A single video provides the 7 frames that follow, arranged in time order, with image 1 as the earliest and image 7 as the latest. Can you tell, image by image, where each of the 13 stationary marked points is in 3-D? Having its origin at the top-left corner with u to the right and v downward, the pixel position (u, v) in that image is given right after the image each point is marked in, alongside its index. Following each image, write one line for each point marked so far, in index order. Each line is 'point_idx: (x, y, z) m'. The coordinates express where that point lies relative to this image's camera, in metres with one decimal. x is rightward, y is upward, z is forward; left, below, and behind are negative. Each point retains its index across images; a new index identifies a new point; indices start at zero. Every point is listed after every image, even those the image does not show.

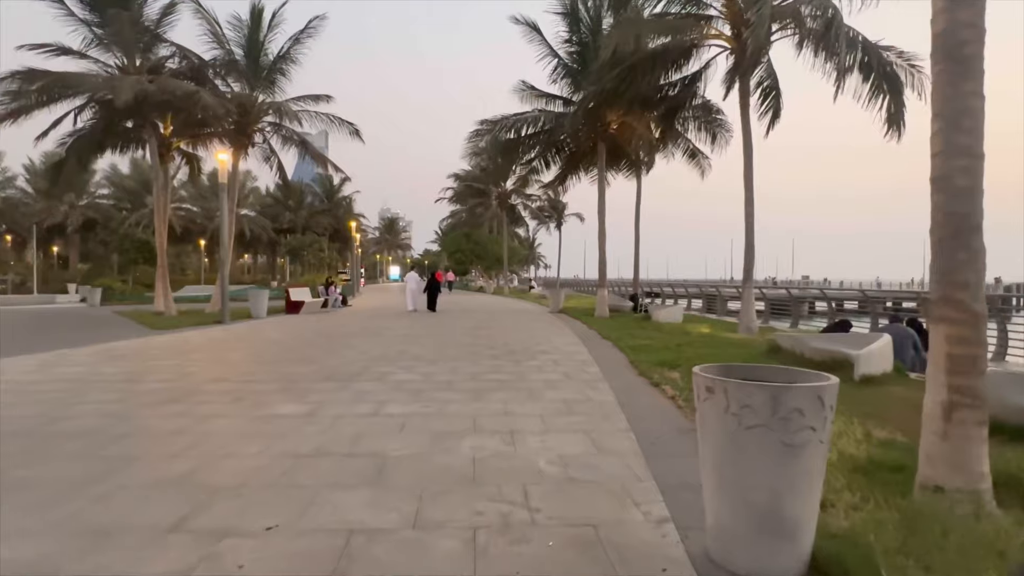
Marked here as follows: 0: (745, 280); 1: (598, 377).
0: (+4.7, +0.2, +17.1) m
1: (+0.9, -1.0, +9.1) m
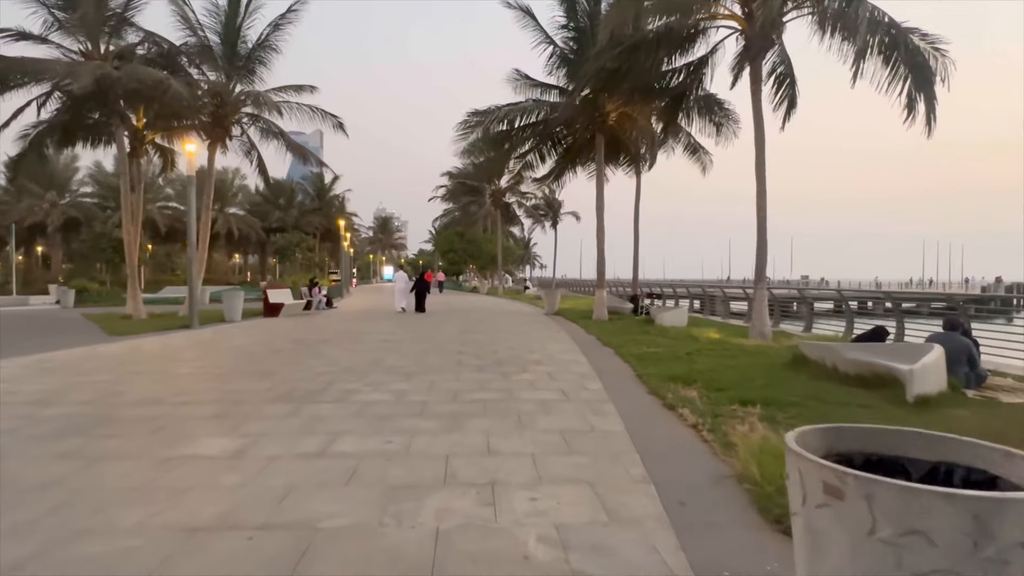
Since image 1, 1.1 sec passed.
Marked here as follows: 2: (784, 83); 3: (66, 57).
0: (+4.6, +0.1, +15.7) m
1: (+0.8, -1.0, +7.7) m
2: (+5.8, +4.4, +18.3) m
3: (-10.5, +5.4, +19.8) m
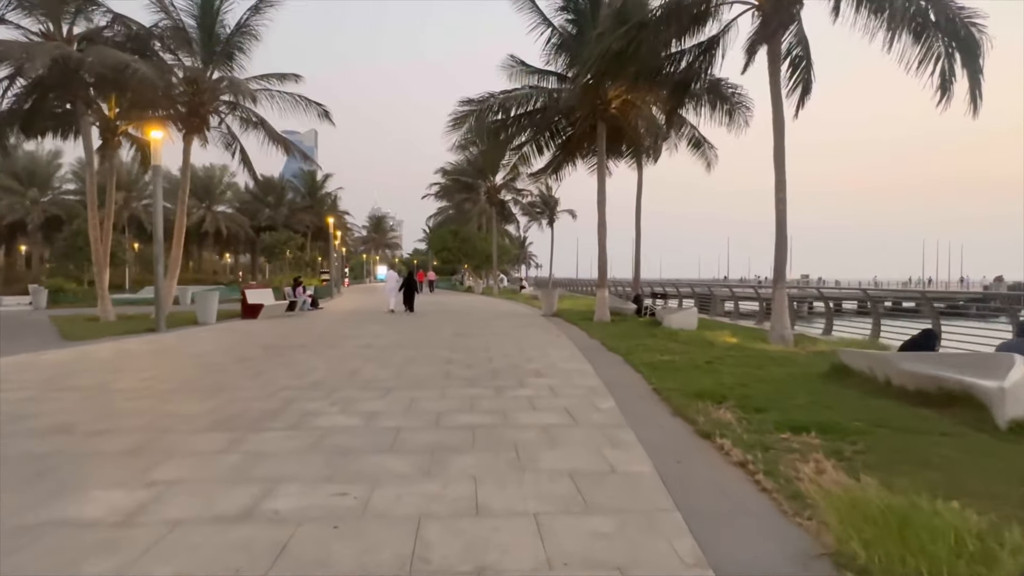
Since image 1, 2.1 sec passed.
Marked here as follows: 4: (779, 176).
0: (+4.5, +0.2, +14.3) m
1: (+0.8, -1.0, +6.3) m
2: (+5.7, +4.4, +16.9) m
3: (-10.6, +5.4, +18.4) m
4: (+4.5, +1.9, +14.3) m
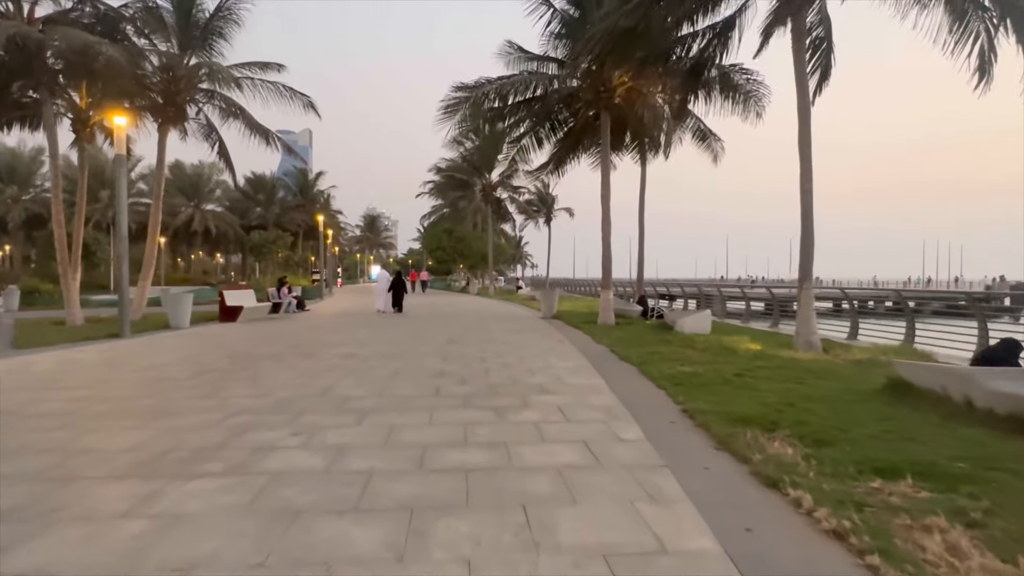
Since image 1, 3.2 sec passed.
0: (+4.5, +0.1, +13.0) m
1: (+0.8, -1.0, +5.0) m
2: (+5.7, +4.4, +15.6) m
3: (-10.6, +5.4, +17.0) m
4: (+4.5, +1.9, +13.0) m
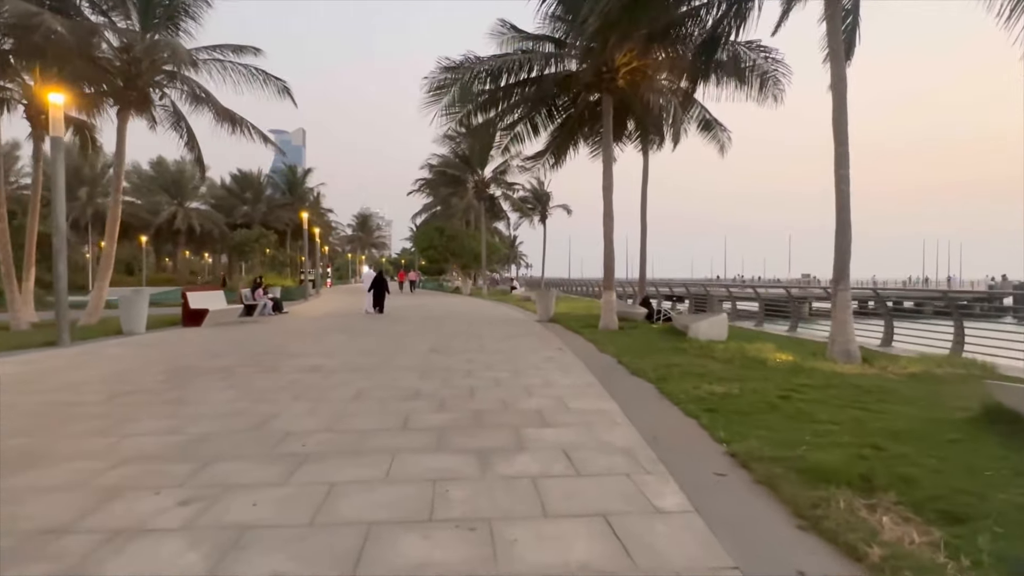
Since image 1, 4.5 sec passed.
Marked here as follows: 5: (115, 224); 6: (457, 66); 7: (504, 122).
0: (+4.4, +0.1, +11.3) m
1: (+0.8, -1.0, +3.3) m
2: (+5.6, +4.4, +13.9) m
3: (-10.7, +5.4, +15.2) m
4: (+4.4, +1.9, +11.3) m
5: (-8.8, +1.5, +18.8) m
6: (-1.1, +4.5, +17.4) m
7: (-0.2, +3.7, +18.7) m
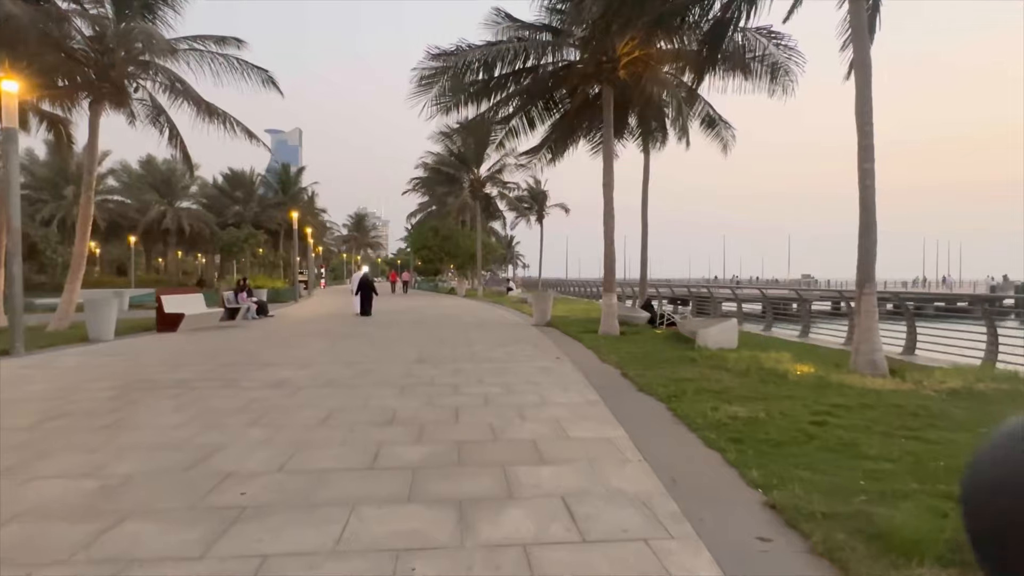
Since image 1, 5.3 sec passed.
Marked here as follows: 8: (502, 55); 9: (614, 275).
0: (+4.3, +0.1, +10.3) m
1: (+0.7, -1.1, +2.3) m
2: (+5.5, +4.3, +12.9) m
3: (-10.8, +5.3, +14.2) m
4: (+4.3, +1.8, +10.3) m
5: (-8.9, +1.4, +17.8) m
6: (-1.2, +4.5, +16.4) m
7: (-0.3, +3.6, +17.7) m
8: (-0.2, +4.5, +16.2) m
9: (+2.0, +0.3, +16.5) m
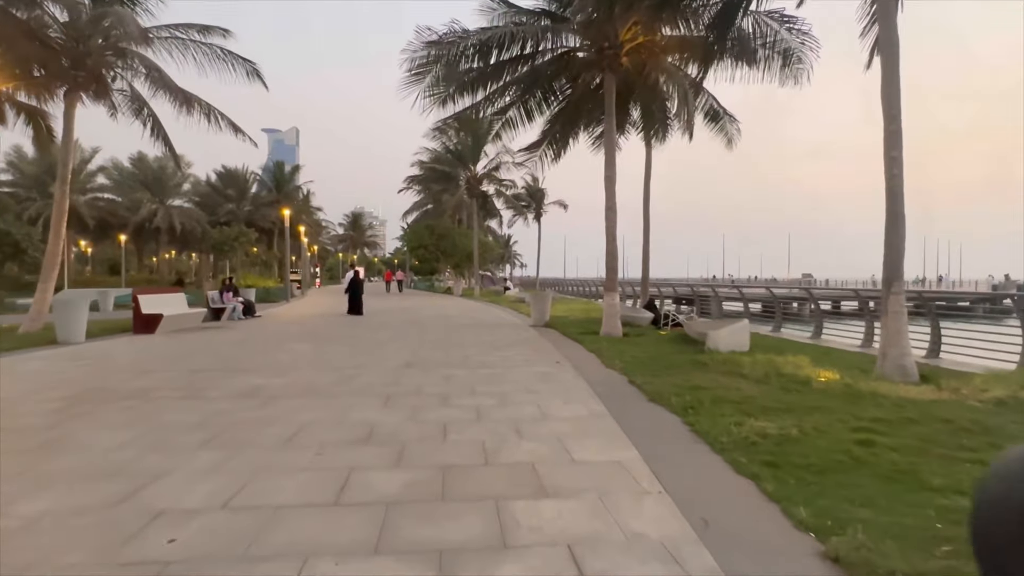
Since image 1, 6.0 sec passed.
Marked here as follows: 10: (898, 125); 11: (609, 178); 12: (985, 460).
0: (+4.2, +0.1, +9.5) m
1: (+0.7, -1.1, +1.5) m
2: (+5.4, +4.3, +12.1) m
3: (-10.9, +5.3, +13.3) m
4: (+4.2, +1.8, +9.5) m
5: (-9.0, +1.4, +16.9) m
6: (-1.3, +4.5, +15.5) m
7: (-0.4, +3.6, +16.8) m
8: (-0.2, +4.5, +15.4) m
9: (+1.9, +0.3, +15.7) m
10: (+4.4, +1.9, +9.5) m
11: (+1.9, +2.2, +16.4) m
12: (+2.7, -1.0, +4.8) m
